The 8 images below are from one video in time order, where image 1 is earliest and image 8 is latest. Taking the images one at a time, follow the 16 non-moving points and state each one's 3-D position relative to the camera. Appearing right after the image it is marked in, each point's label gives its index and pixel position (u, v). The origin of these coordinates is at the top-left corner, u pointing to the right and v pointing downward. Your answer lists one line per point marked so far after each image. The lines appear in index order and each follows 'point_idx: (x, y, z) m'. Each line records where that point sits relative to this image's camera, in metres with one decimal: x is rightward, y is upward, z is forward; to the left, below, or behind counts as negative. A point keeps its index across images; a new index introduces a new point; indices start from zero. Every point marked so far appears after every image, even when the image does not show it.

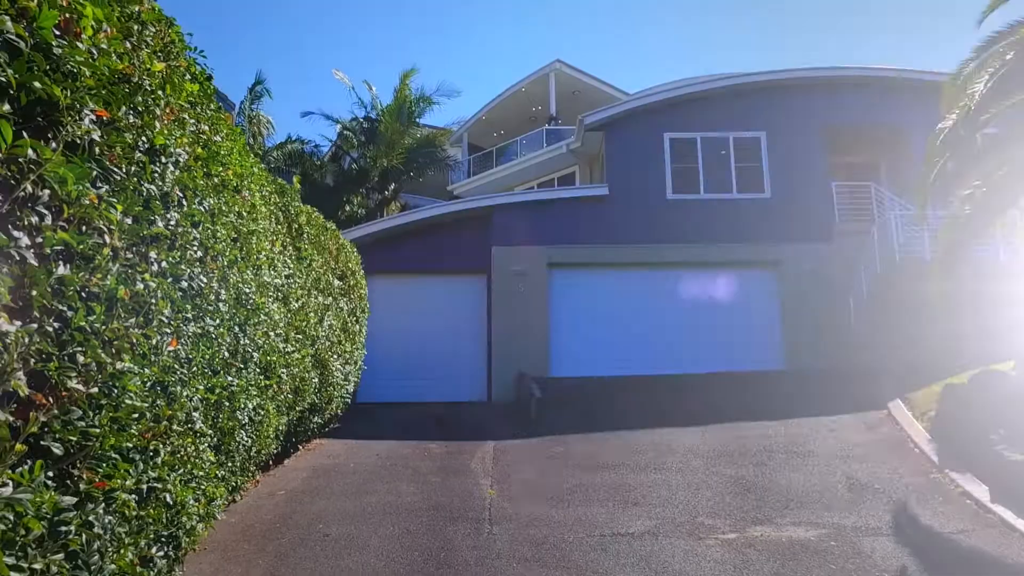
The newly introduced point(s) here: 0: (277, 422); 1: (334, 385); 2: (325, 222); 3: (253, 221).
0: (-2.0, -1.1, +6.4) m
1: (-2.1, -1.1, +9.0) m
2: (-2.2, +0.8, +8.9) m
3: (-1.9, +0.5, +5.5) m
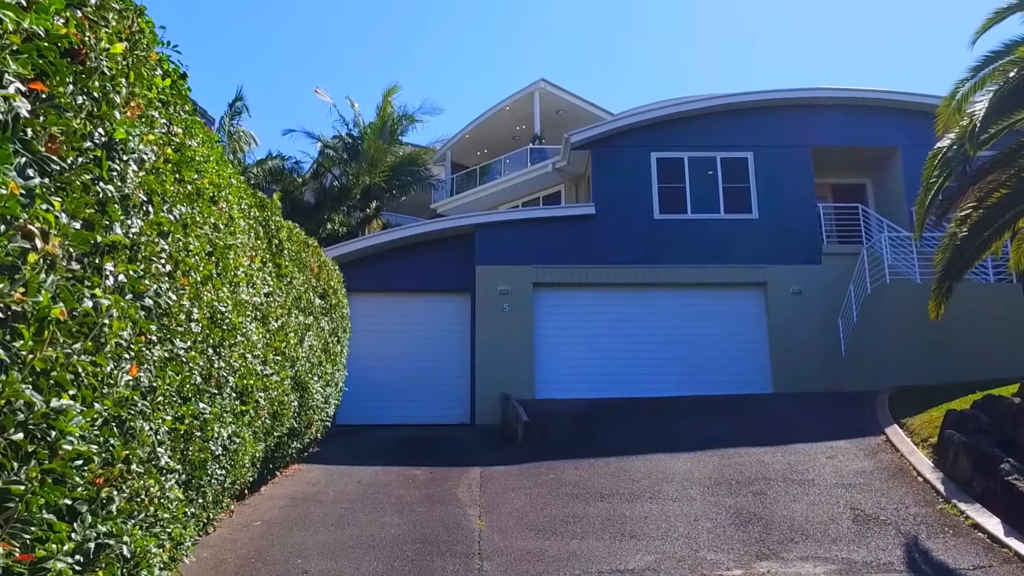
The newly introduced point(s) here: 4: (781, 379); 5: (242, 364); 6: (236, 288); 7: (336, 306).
0: (-2.0, -1.3, +6.0) m
1: (-2.2, -1.4, +8.6) m
2: (-2.3, +0.6, +8.5) m
3: (-1.9, +0.4, +5.2) m
4: (+5.1, -1.7, +14.4) m
5: (-1.9, -0.5, +5.4) m
6: (-1.9, 0.0, +5.3) m
7: (-2.3, -0.2, +10.0) m
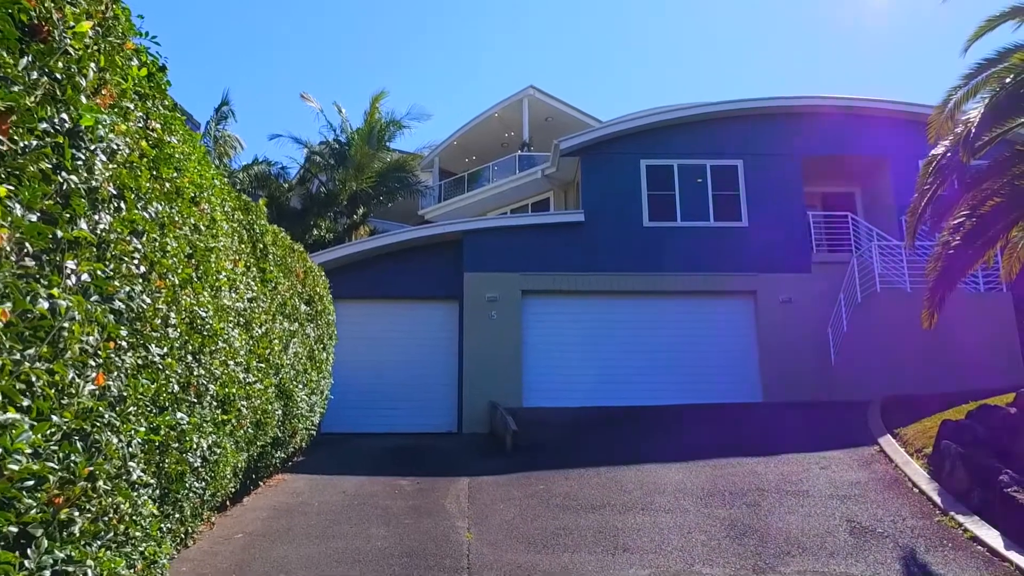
0: (-2.1, -1.3, +5.8) m
1: (-2.4, -1.4, +8.4) m
2: (-2.4, +0.5, +8.3) m
3: (-2.0, +0.4, +5.0) m
4: (+4.9, -1.9, +14.3) m
5: (-2.0, -0.6, +5.2) m
6: (-2.0, 0.0, +5.1) m
7: (-2.5, -0.3, +9.9) m
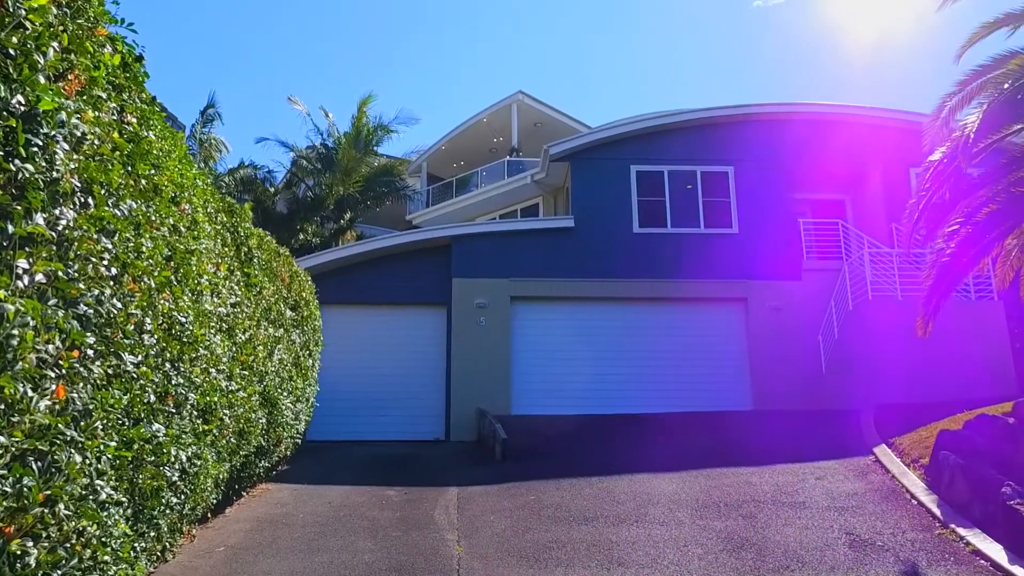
0: (-2.2, -1.4, +5.6) m
1: (-2.5, -1.5, +8.1) m
2: (-2.5, +0.4, +8.1) m
3: (-2.0, +0.3, +4.8) m
4: (+4.7, -2.0, +14.2) m
5: (-2.0, -0.6, +5.0) m
6: (-2.0, -0.1, +4.9) m
7: (-2.6, -0.4, +9.6) m
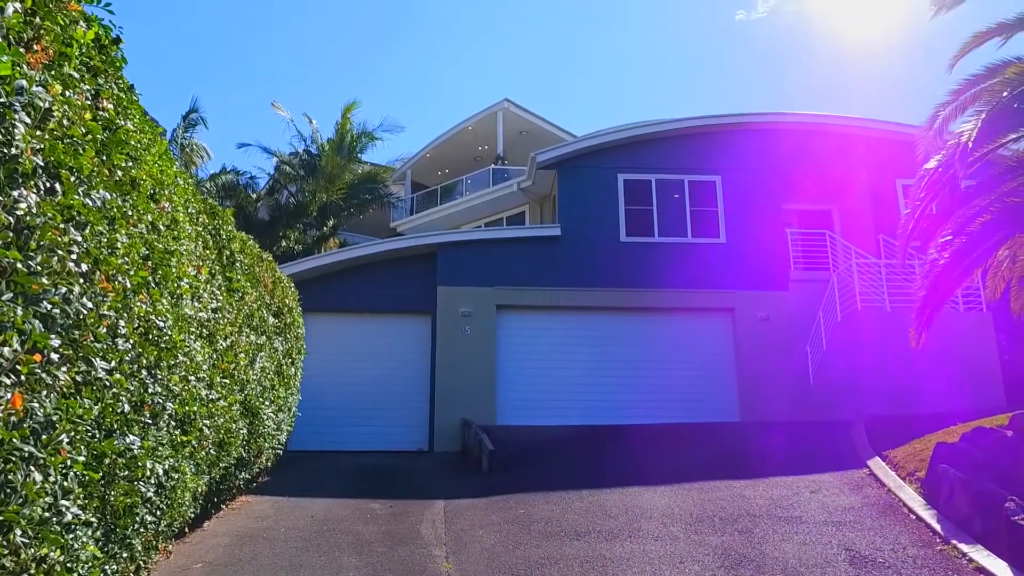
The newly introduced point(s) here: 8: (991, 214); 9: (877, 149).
0: (-2.2, -1.4, +5.3) m
1: (-2.6, -1.5, +7.9) m
2: (-2.6, +0.4, +7.9) m
3: (-2.0, +0.3, +4.6) m
4: (+4.4, -2.2, +14.1) m
5: (-2.0, -0.6, +4.7) m
6: (-2.0, -0.1, +4.6) m
7: (-2.7, -0.5, +9.4) m
8: (+5.4, +0.8, +8.5) m
9: (+7.6, +2.9, +15.7) m
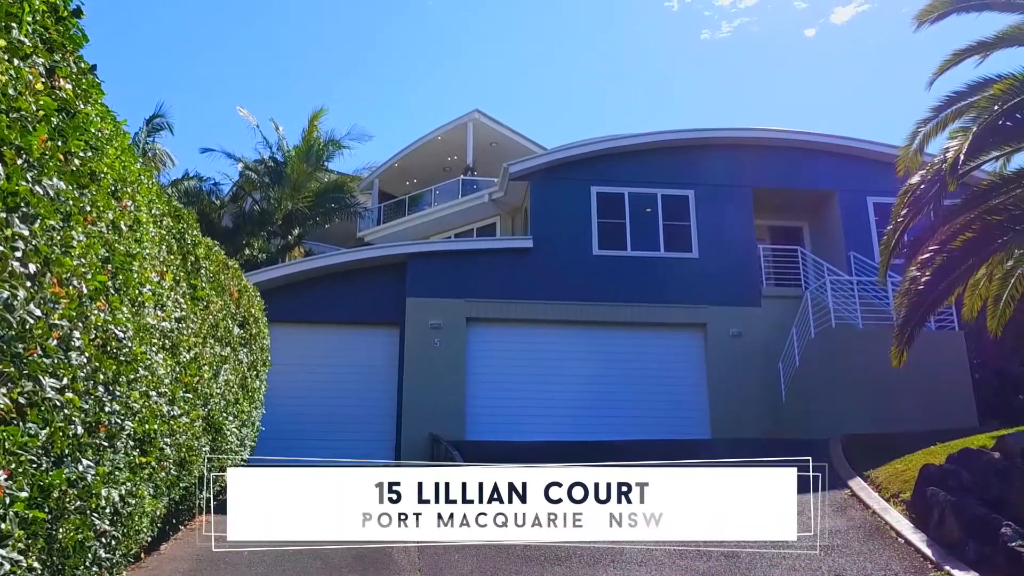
0: (-2.3, -1.4, +4.9) m
1: (-2.8, -1.6, +7.4) m
2: (-2.8, +0.3, +7.5) m
3: (-2.1, +0.3, +4.2) m
4: (+3.9, -2.5, +14.0) m
5: (-2.1, -0.7, +4.3) m
6: (-2.1, -0.1, +4.3) m
7: (-3.0, -0.6, +9.0) m
8: (+5.1, +0.6, +8.5) m
9: (+7.1, +2.5, +15.8) m
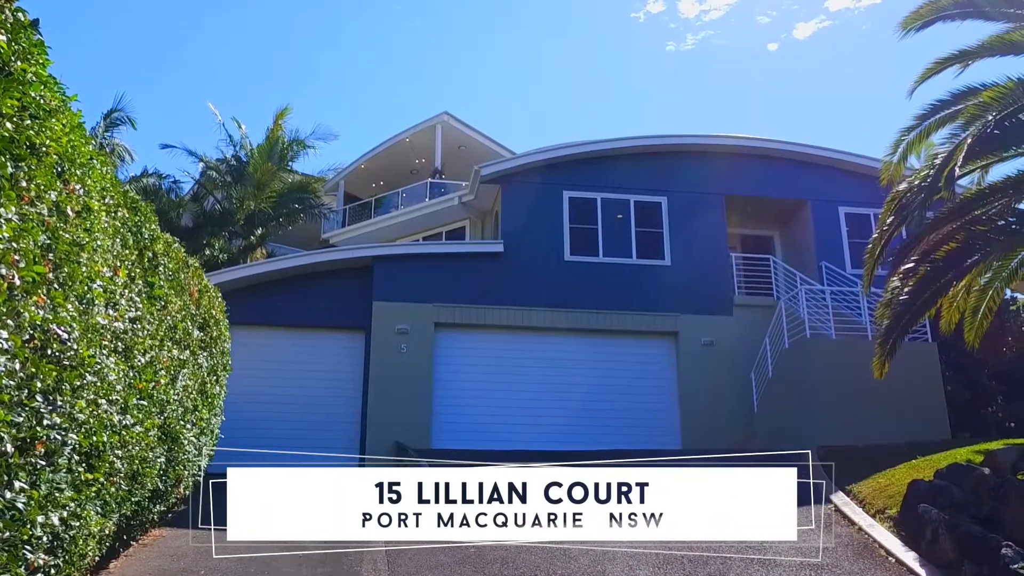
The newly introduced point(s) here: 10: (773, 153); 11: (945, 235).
0: (-2.4, -1.4, +4.5) m
1: (-3.0, -1.6, +7.0) m
2: (-3.0, +0.3, +7.0) m
3: (-2.1, +0.3, +3.8) m
4: (+3.3, -2.6, +13.8) m
5: (-2.2, -0.6, +3.9) m
6: (-2.1, -0.1, +3.8) m
7: (-3.3, -0.6, +8.5) m
8: (+4.9, +0.5, +8.4) m
9: (+6.5, +2.3, +15.9) m
10: (+5.4, +2.8, +15.6) m
11: (+4.8, +0.6, +8.4) m
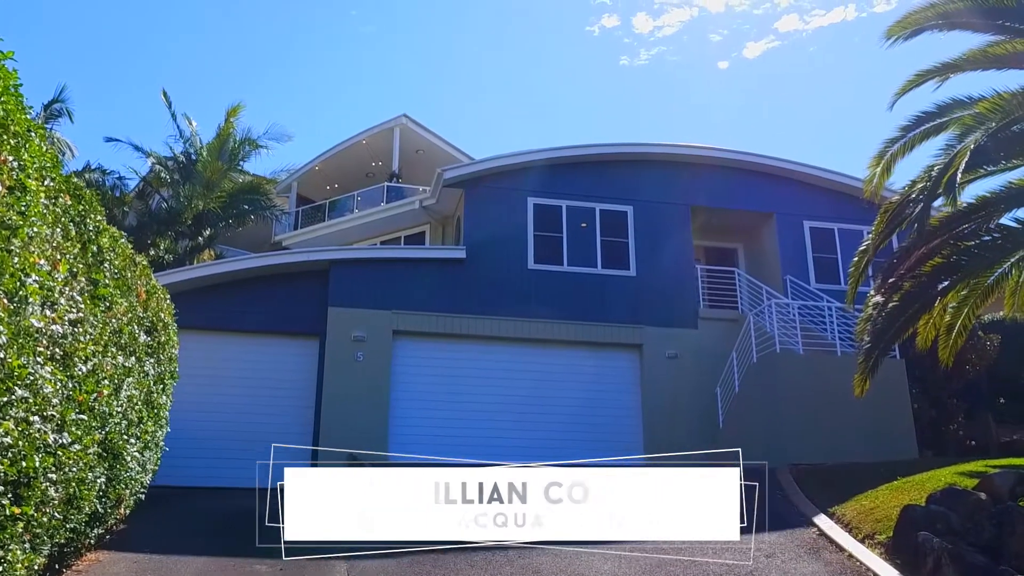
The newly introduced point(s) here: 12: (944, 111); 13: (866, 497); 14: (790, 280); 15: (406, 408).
0: (-2.4, -1.4, +3.8) m
1: (-3.2, -1.6, +6.3) m
2: (-3.2, +0.3, +6.4) m
3: (-2.1, +0.3, +3.2) m
4: (+2.6, -2.8, +13.5) m
5: (-2.1, -0.6, +3.3) m
6: (-2.1, -0.1, +3.2) m
7: (-3.6, -0.6, +7.8) m
8: (+4.6, +0.3, +8.3) m
9: (+5.8, +2.0, +15.8) m
10: (+4.7, +2.5, +15.5) m
11: (+4.5, +0.4, +8.2) m
12: (+4.6, +1.9, +8.1) m
13: (+3.6, -2.1, +7.8) m
14: (+5.6, +0.2, +15.2) m
15: (-1.6, -2.1, +13.0) m
